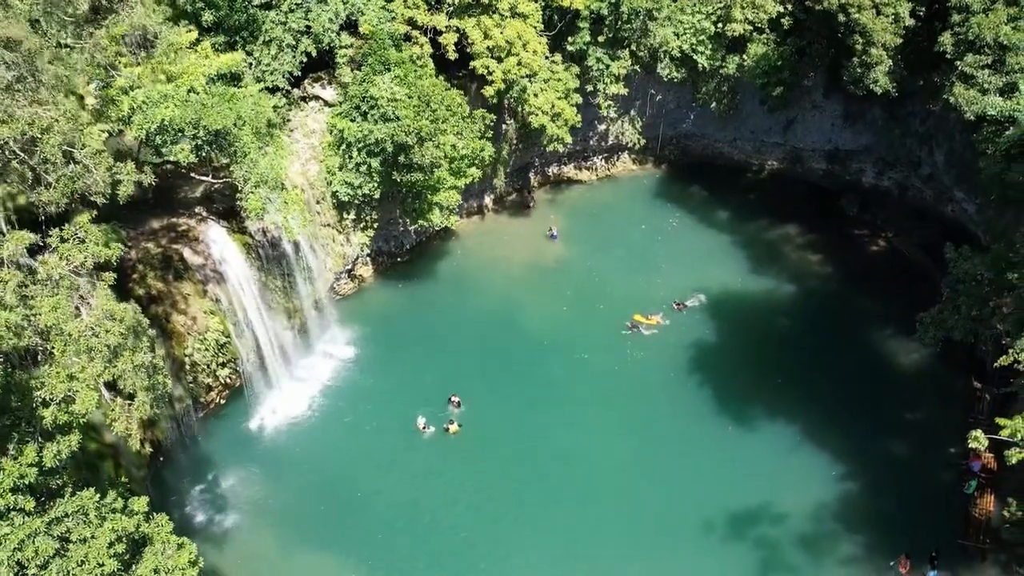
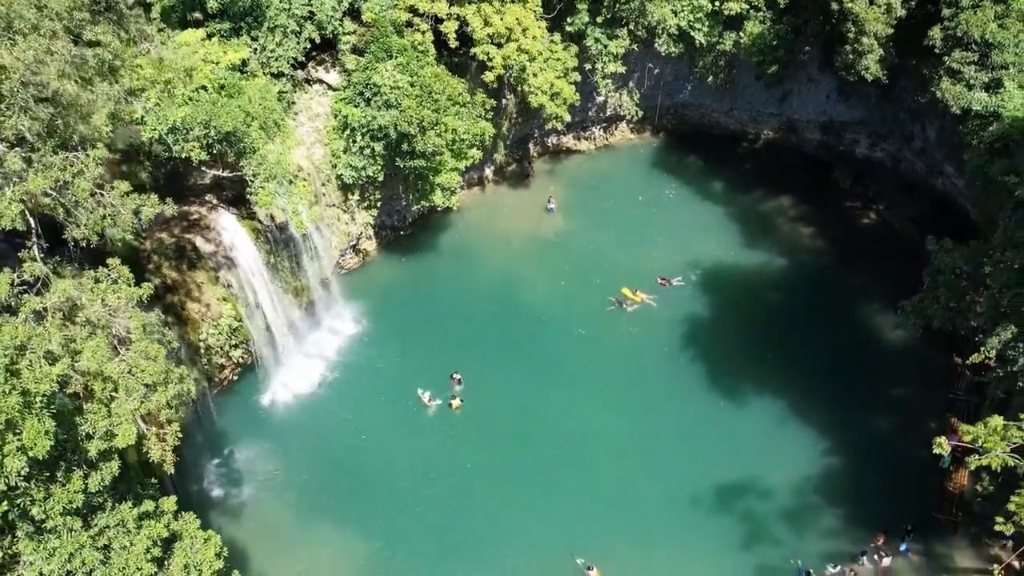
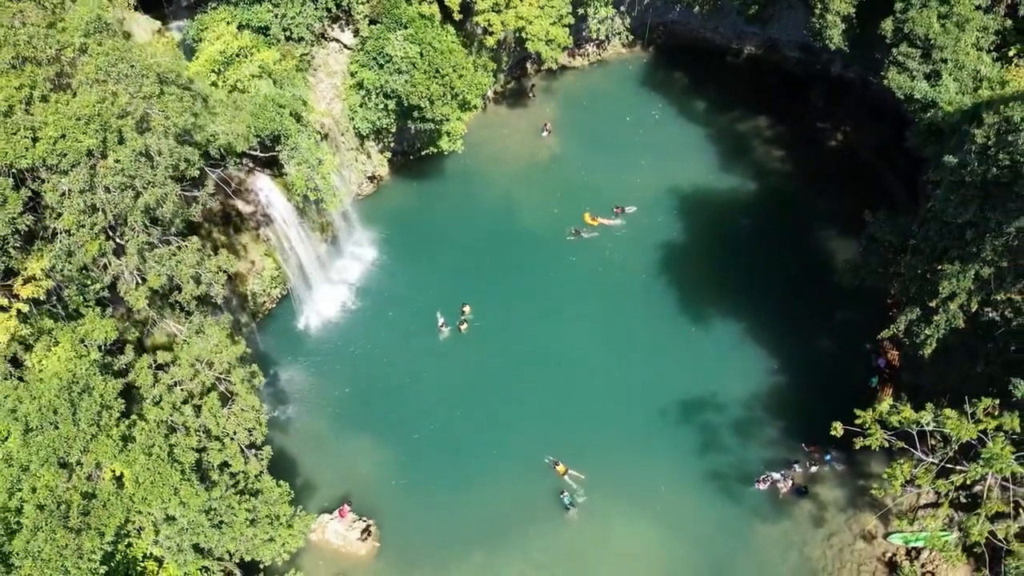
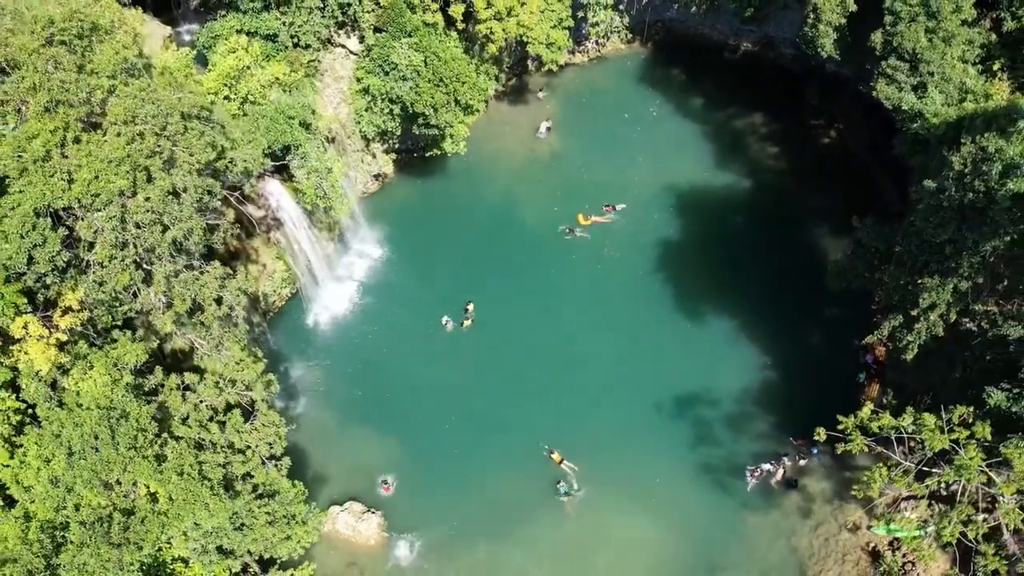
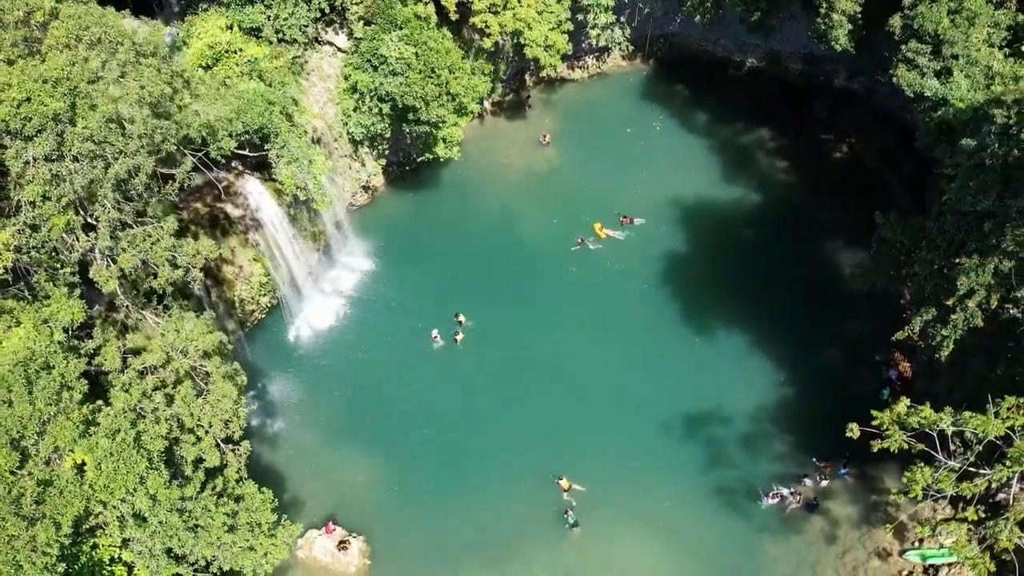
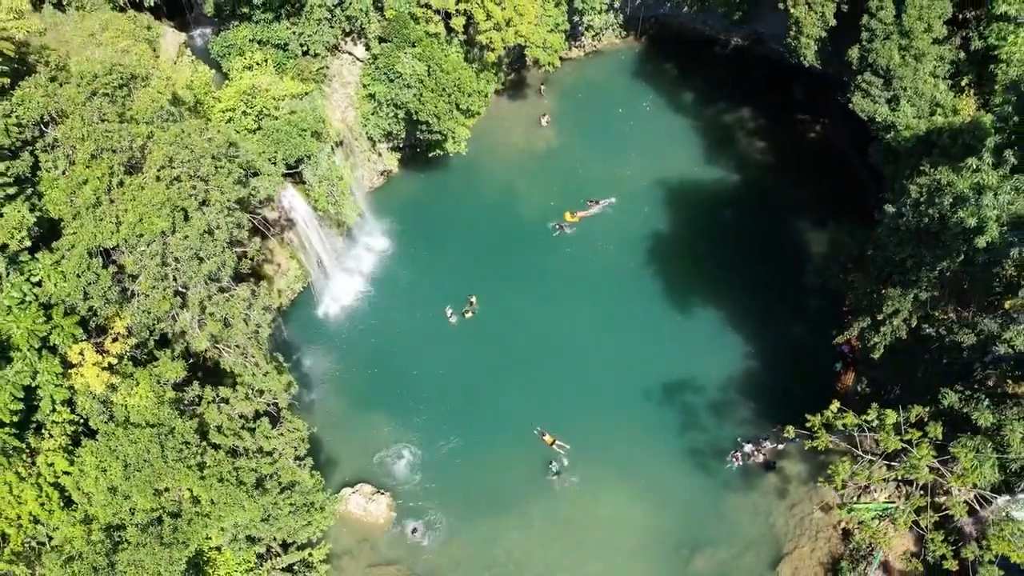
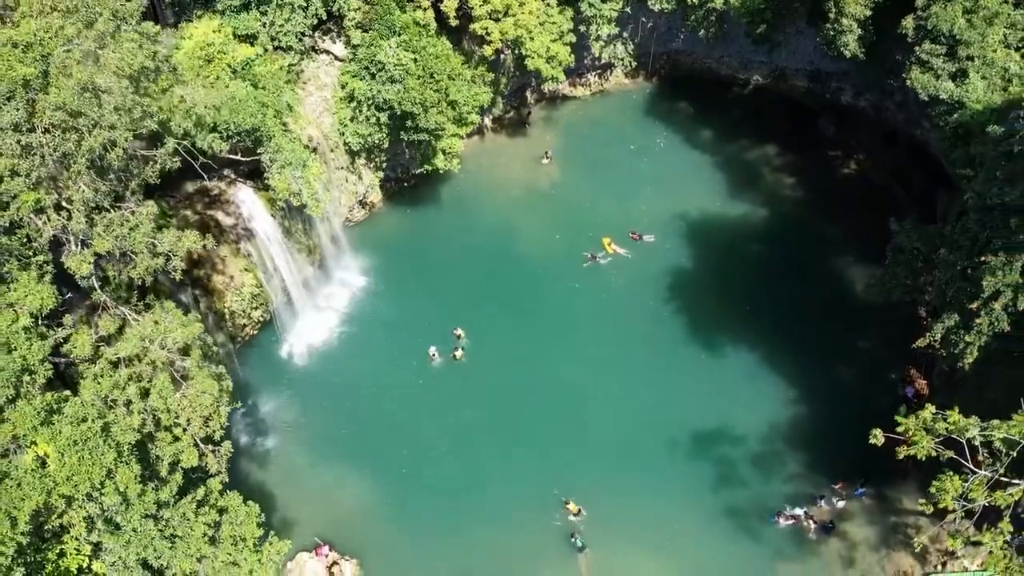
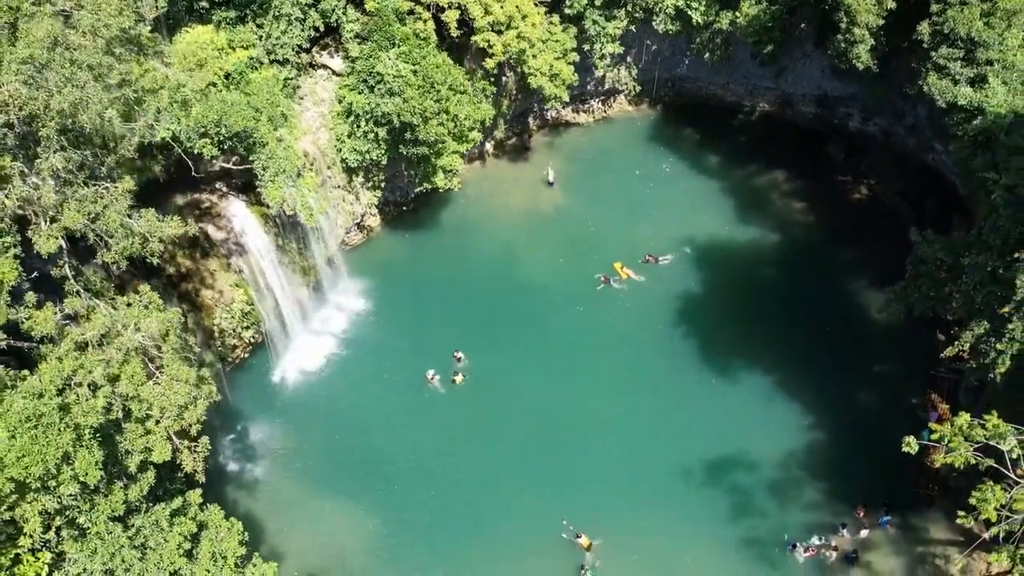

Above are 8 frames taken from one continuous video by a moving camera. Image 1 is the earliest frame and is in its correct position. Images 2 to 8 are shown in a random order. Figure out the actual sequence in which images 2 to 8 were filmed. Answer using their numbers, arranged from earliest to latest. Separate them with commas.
2, 8, 7, 5, 3, 4, 6
